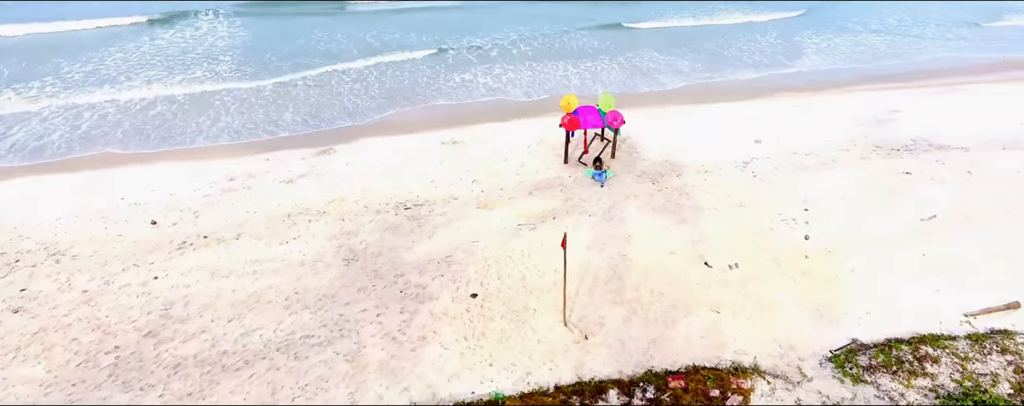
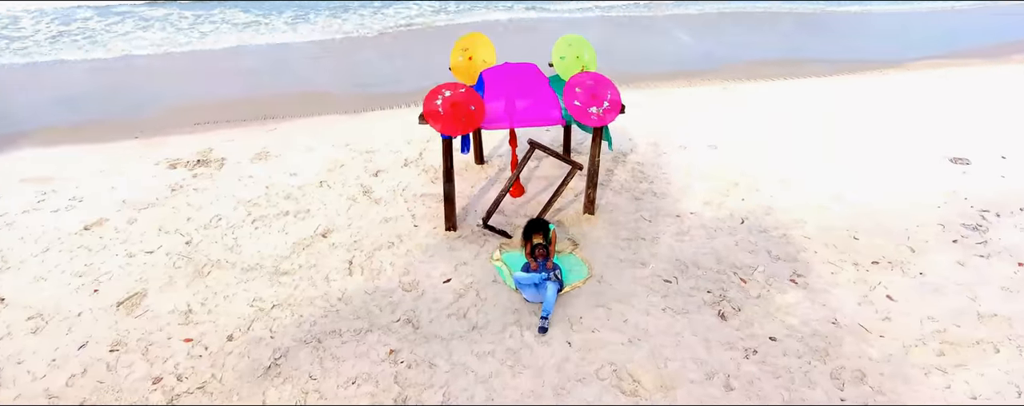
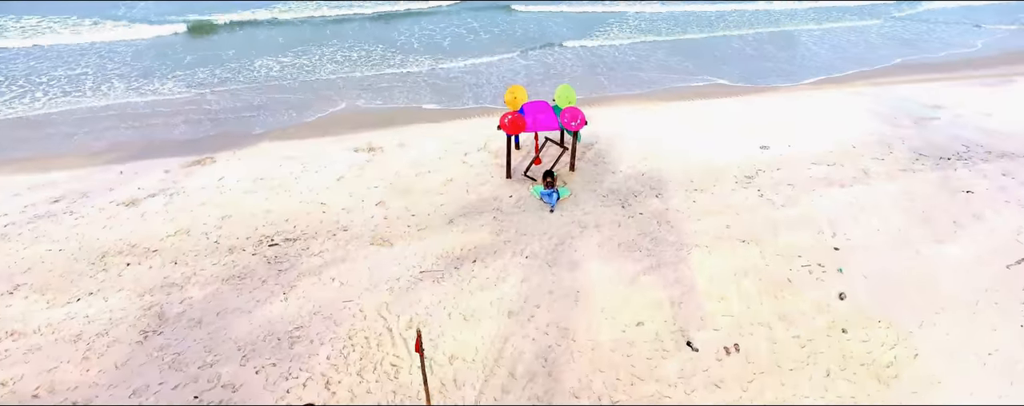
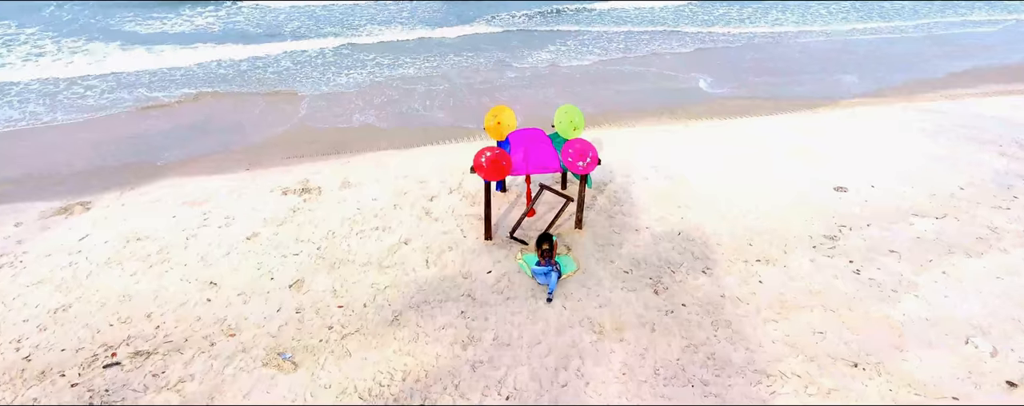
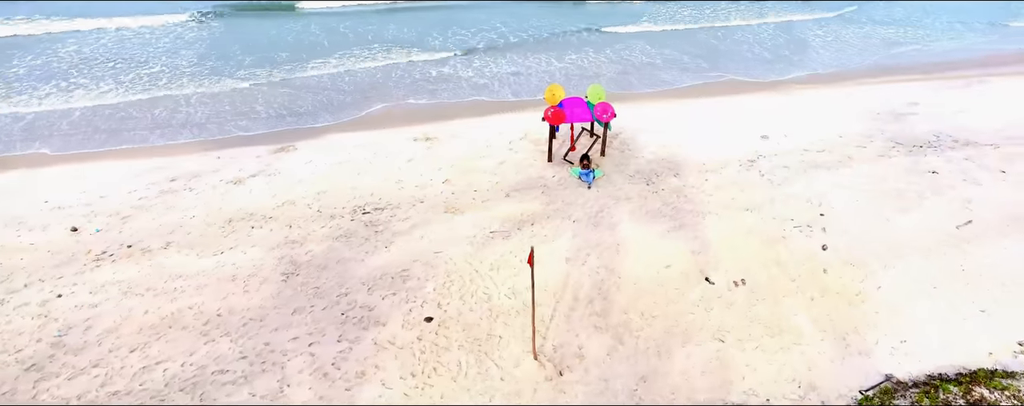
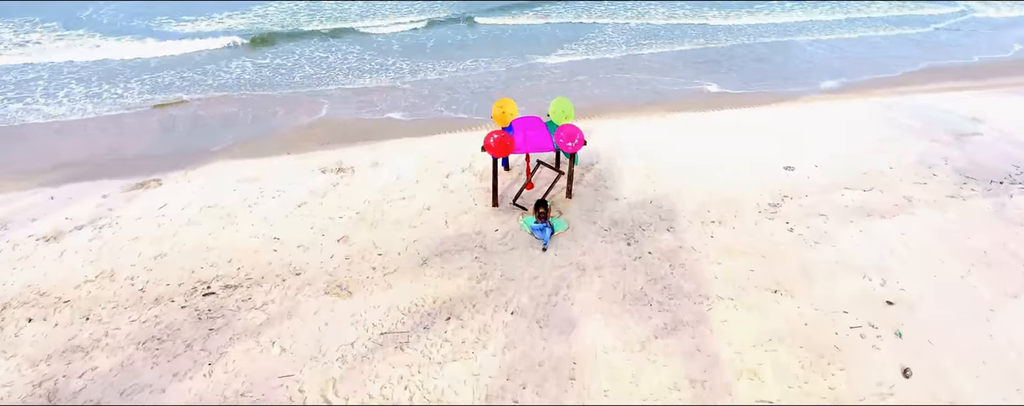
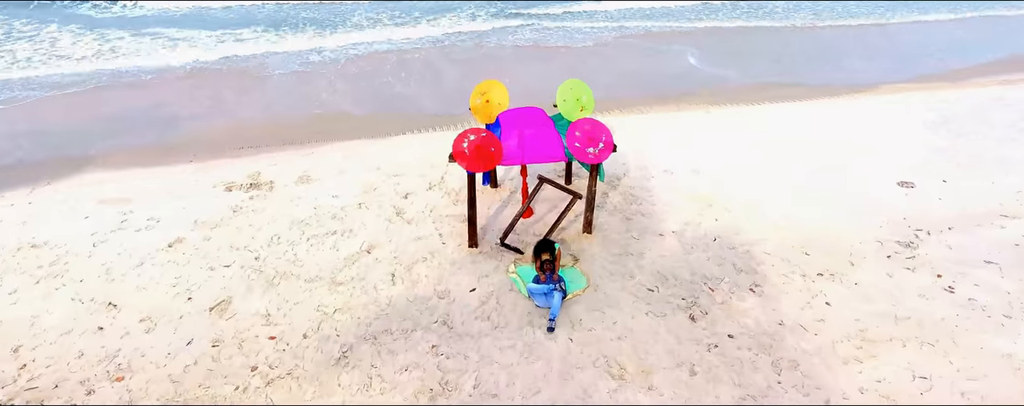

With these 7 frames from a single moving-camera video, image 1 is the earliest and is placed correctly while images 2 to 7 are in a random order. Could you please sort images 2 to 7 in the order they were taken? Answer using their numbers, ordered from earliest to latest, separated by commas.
5, 3, 6, 4, 7, 2
